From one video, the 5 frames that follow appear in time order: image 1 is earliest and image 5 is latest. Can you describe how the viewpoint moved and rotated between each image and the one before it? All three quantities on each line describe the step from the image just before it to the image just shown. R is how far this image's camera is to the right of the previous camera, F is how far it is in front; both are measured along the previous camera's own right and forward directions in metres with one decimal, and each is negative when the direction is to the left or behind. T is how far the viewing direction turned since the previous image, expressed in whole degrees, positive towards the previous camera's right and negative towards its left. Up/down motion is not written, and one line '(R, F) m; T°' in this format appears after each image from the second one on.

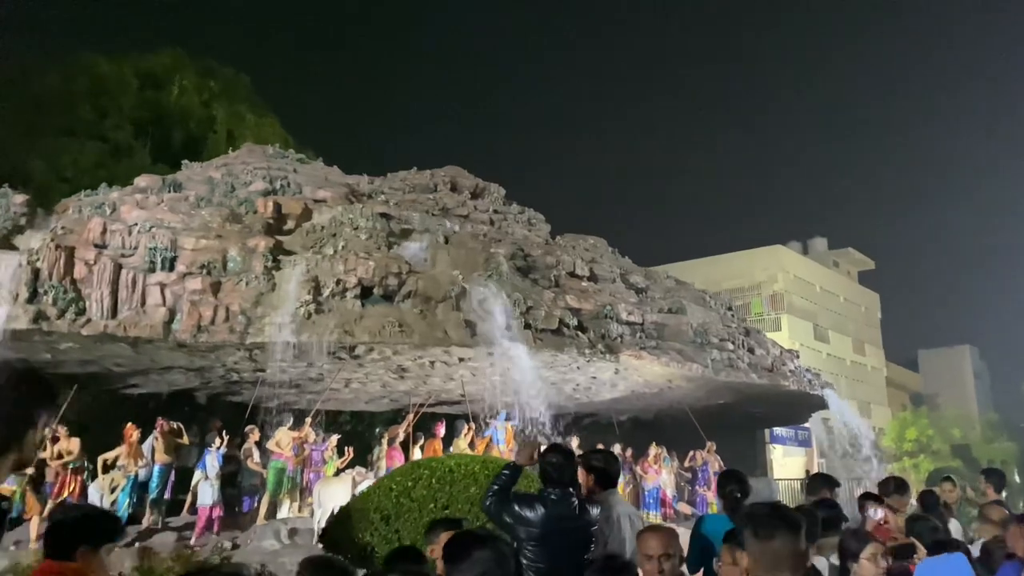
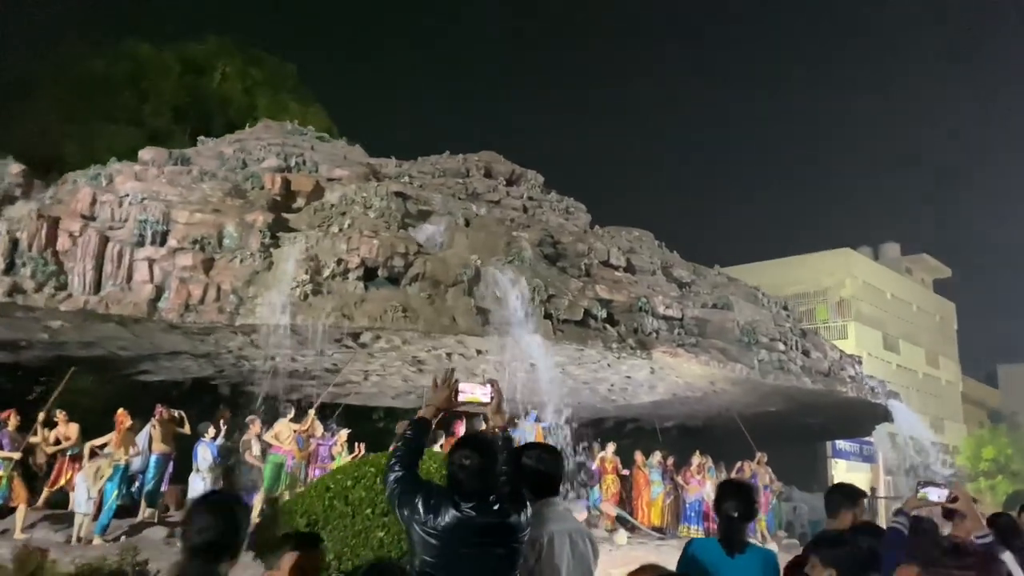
(+0.6, +1.2) m; -4°
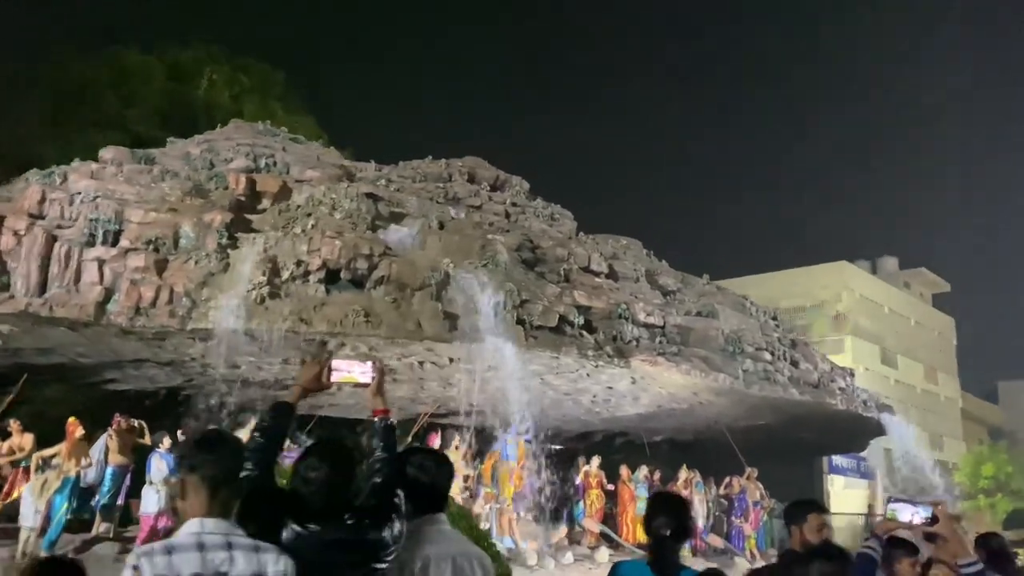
(+0.4, +0.5) m; 0°
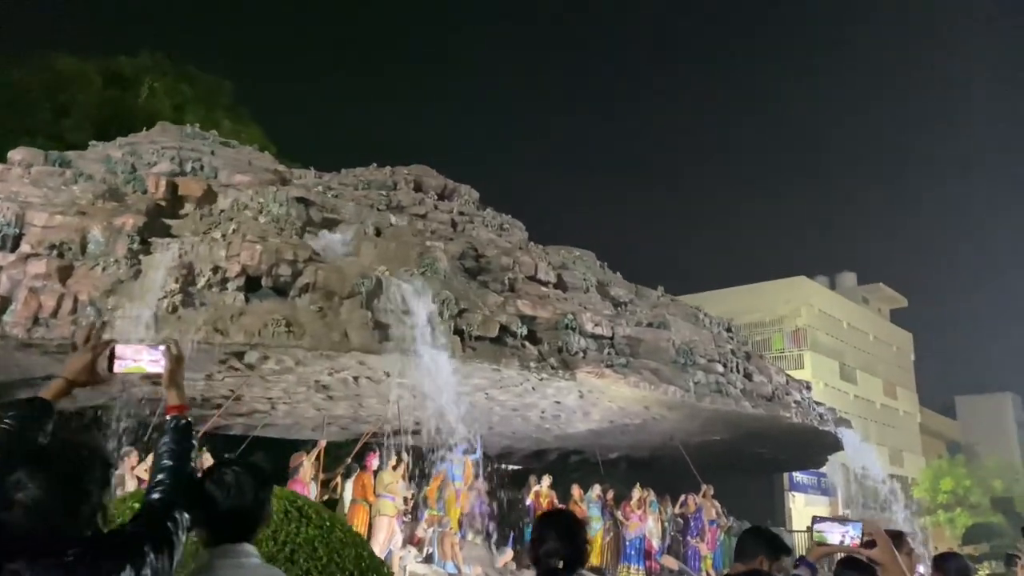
(+0.4, +0.6) m; +2°
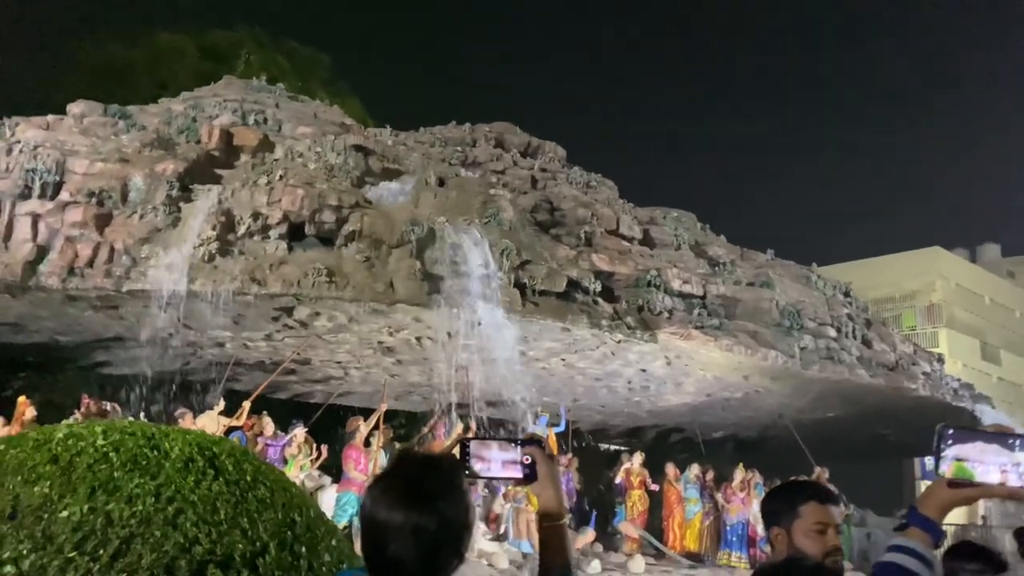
(+0.5, +1.2) m; -8°
